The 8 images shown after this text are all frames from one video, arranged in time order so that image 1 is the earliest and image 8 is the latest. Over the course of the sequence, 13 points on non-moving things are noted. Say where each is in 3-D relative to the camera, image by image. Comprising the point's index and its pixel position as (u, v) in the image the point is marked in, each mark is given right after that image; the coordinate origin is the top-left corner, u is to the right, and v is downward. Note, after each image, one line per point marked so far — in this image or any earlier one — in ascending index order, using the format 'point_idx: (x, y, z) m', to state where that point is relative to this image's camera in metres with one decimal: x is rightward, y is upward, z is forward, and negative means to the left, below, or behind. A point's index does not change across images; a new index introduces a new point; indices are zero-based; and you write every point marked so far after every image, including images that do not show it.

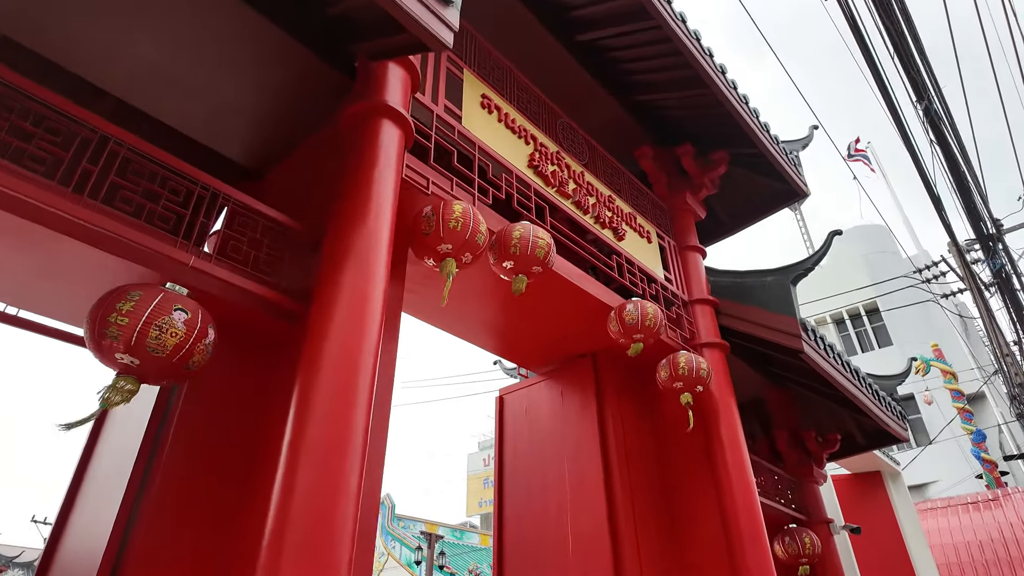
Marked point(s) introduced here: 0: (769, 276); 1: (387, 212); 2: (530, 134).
0: (+2.7, +0.1, +6.3) m
1: (-0.7, +0.4, +3.2) m
2: (+0.2, +1.3, +5.0) m
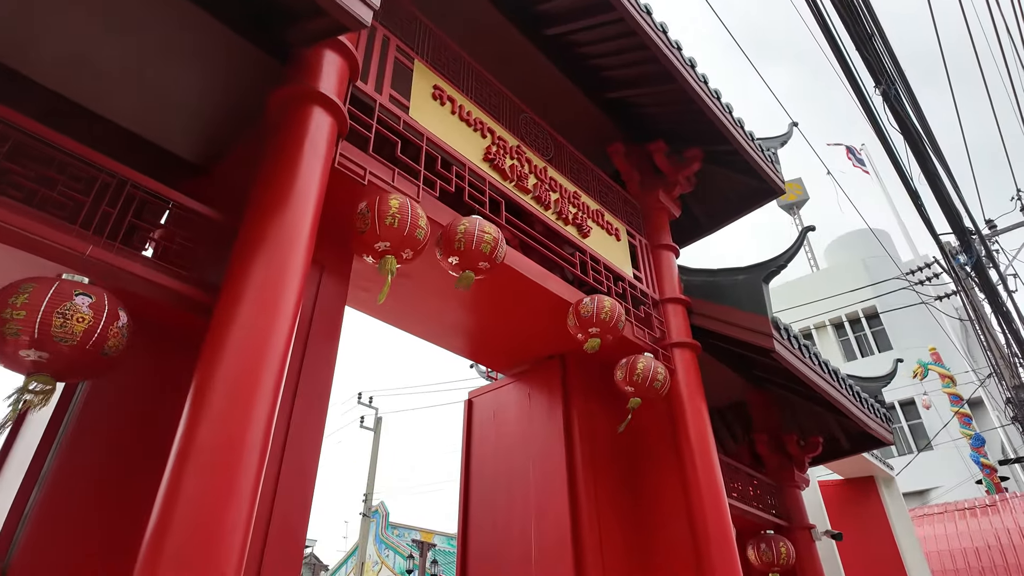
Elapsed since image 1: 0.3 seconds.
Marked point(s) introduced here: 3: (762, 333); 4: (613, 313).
0: (+2.3, +0.1, +6.1) m
1: (-1.0, +0.5, +3.1) m
2: (-0.2, +1.3, +4.8) m
3: (+2.4, -0.4, +5.8) m
4: (+0.9, -0.2, +4.9) m
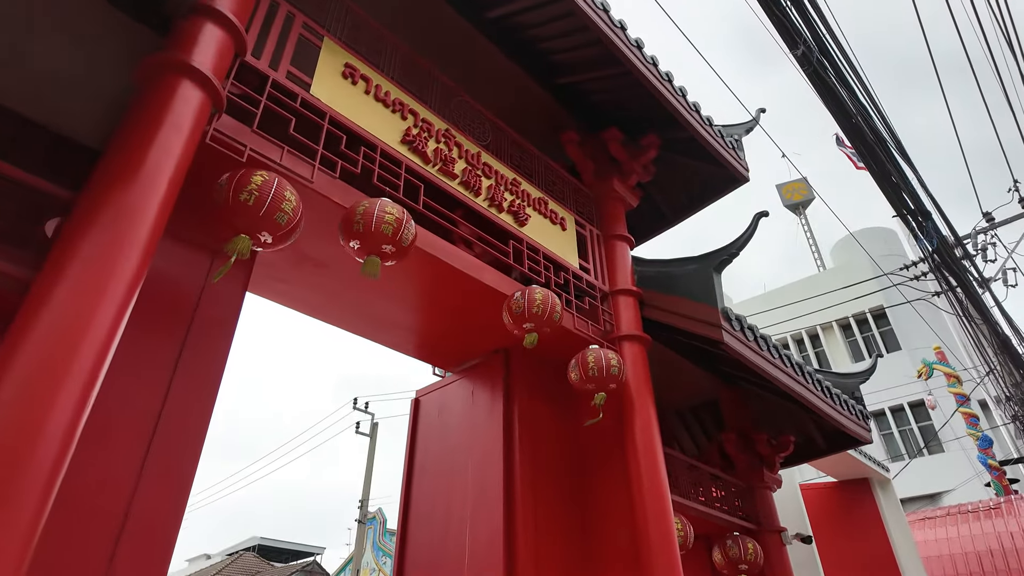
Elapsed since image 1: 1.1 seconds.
0: (+1.8, +0.2, +5.8) m
1: (-1.7, +0.5, +2.9) m
2: (-0.8, +1.4, +4.6) m
3: (+1.8, -0.3, +5.5) m
4: (+0.3, -0.1, +4.7) m
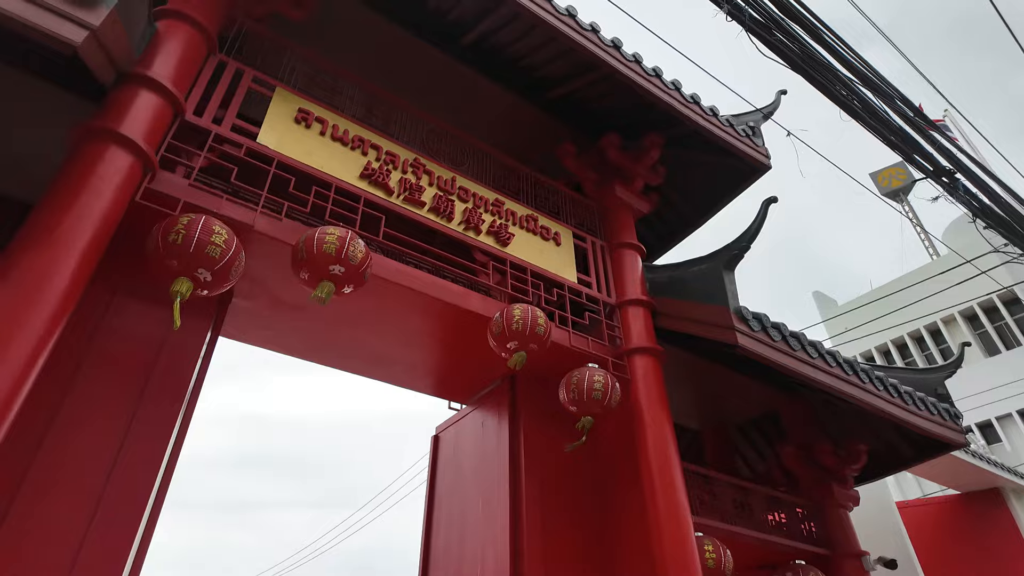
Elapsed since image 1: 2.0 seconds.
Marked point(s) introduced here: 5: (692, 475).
0: (+1.7, +0.2, +5.4) m
1: (-2.1, +0.3, +3.0) m
2: (-1.1, +1.1, +4.6) m
3: (+1.8, -0.3, +5.0) m
4: (+0.1, -0.3, +4.4) m
5: (+1.7, -1.8, +5.8) m
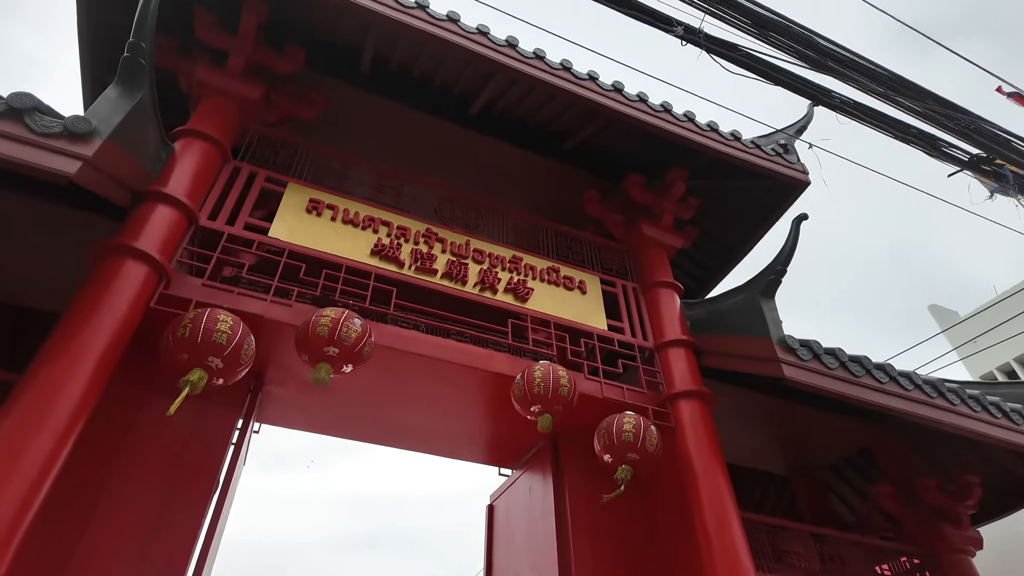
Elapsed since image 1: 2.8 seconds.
0: (+1.9, -0.1, +5.0) m
1: (-2.2, -0.3, +3.2) m
2: (-1.1, +0.5, +4.8) m
3: (+2.0, -0.5, +4.6) m
4: (+0.3, -0.7, +4.3) m
5: (+2.2, -2.1, +5.2) m
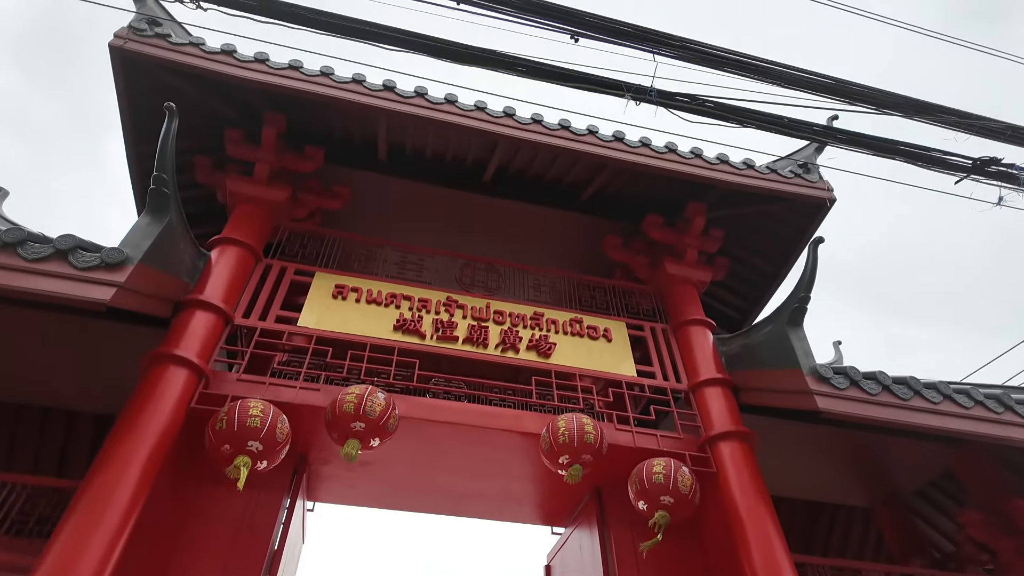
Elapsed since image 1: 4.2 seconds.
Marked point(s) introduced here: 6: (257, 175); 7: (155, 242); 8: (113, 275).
0: (+2.1, -0.3, +4.9) m
1: (-2.2, -1.0, +3.6) m
2: (-1.0, -0.1, +5.0) m
3: (+2.2, -0.8, +4.4) m
4: (+0.4, -1.1, +4.3) m
5: (+2.7, -2.3, +4.9) m
6: (-2.3, +1.0, +5.4) m
7: (-2.2, +0.3, +3.7) m
8: (-2.3, +0.1, +3.5) m
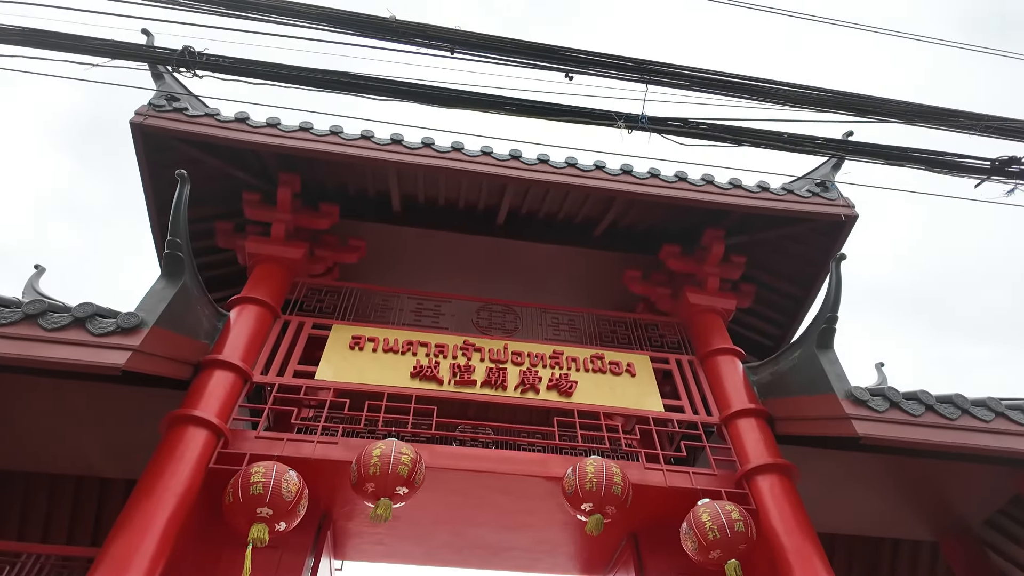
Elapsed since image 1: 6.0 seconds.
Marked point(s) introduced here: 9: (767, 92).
0: (+2.2, -0.5, +4.7) m
1: (-2.1, -1.3, +3.5) m
2: (-0.8, -0.5, +5.0) m
3: (+2.3, -0.9, +4.2) m
4: (+0.6, -1.3, +4.1) m
5: (+2.9, -2.4, +4.5) m
6: (-2.2, +0.5, +5.6) m
7: (-2.2, -0.1, +3.8) m
8: (-2.3, -0.3, +3.5) m
9: (+2.1, +1.6, +4.8) m
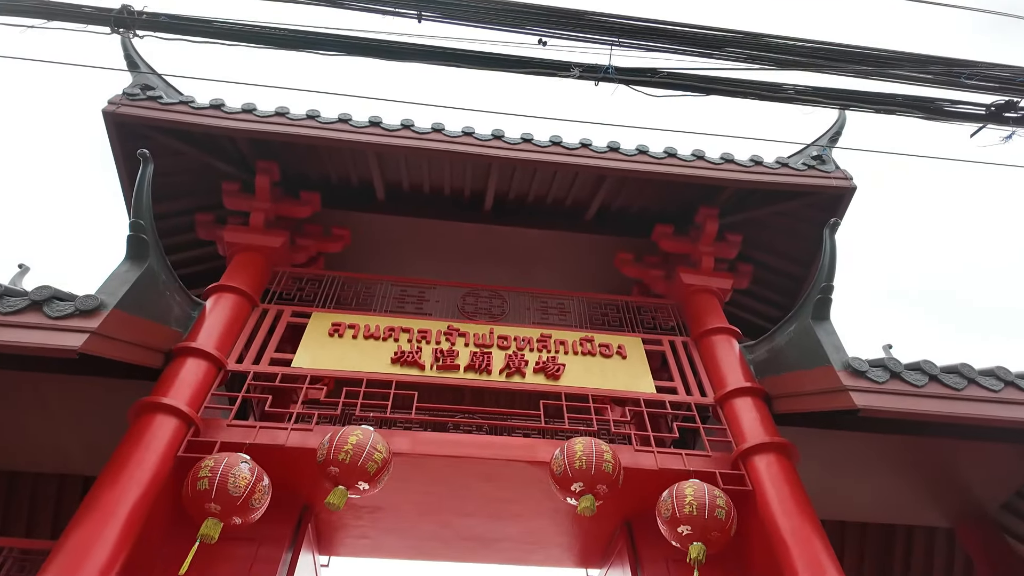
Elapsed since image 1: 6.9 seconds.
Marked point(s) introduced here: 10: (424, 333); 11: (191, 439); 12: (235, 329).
0: (+2.1, -0.3, +4.5) m
1: (-2.2, -1.2, +3.4) m
2: (-0.9, -0.4, +4.9) m
3: (+2.2, -0.7, +3.9) m
4: (+0.5, -1.1, +3.9) m
5: (+2.9, -2.2, +4.2) m
6: (-2.4, +0.6, +5.4) m
7: (-2.4, 0.0, +3.7) m
8: (-2.4, -0.2, +3.4) m
9: (+1.9, +1.8, +4.6) m
10: (-0.7, -0.4, +4.9) m
11: (-2.1, -1.0, +3.9) m
12: (-2.1, -0.3, +4.6) m
